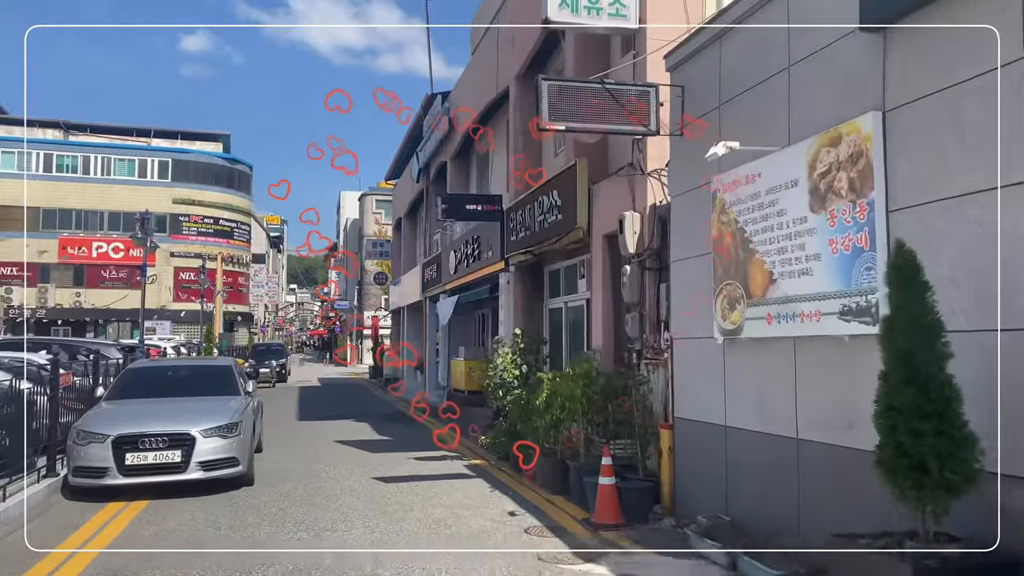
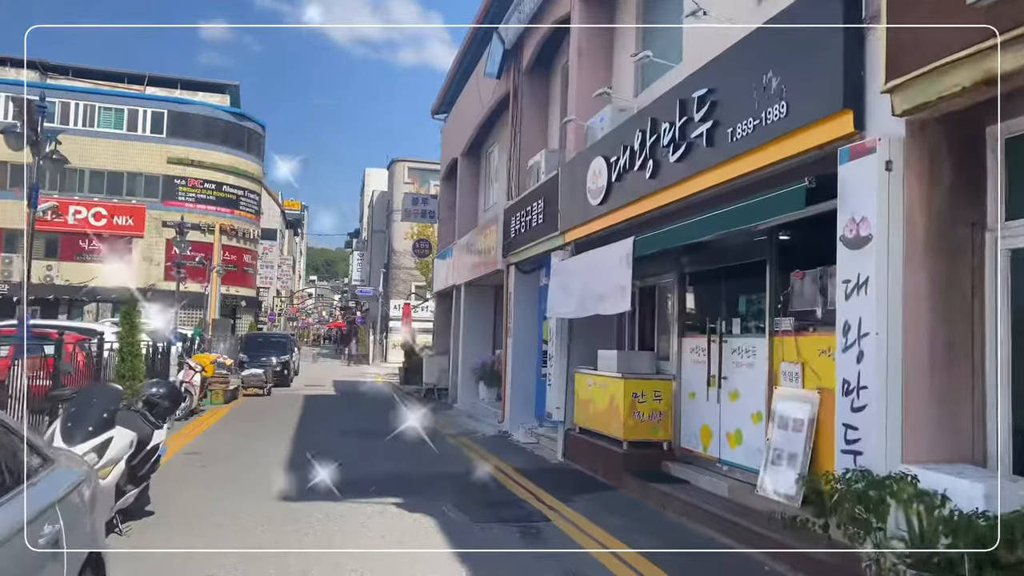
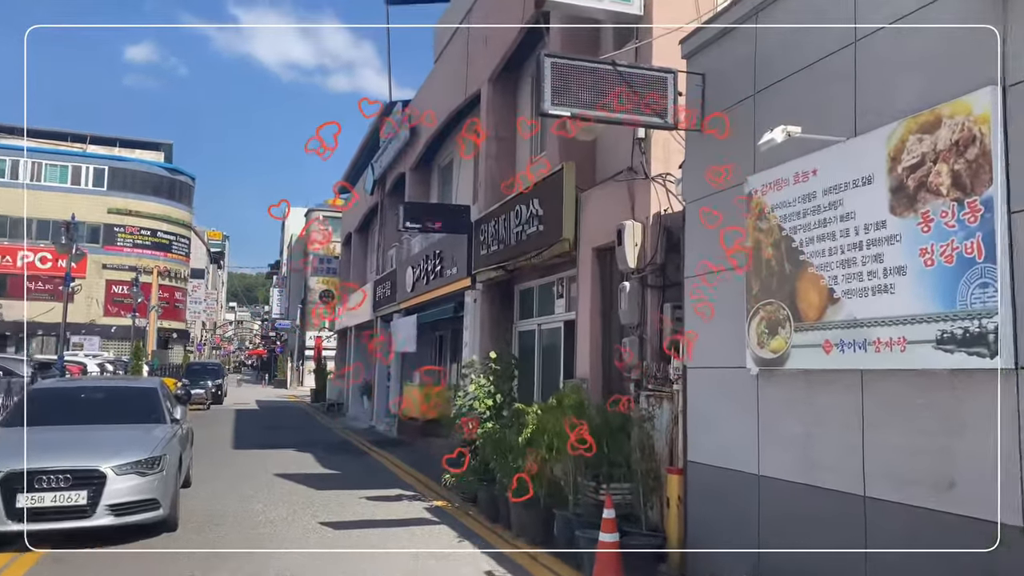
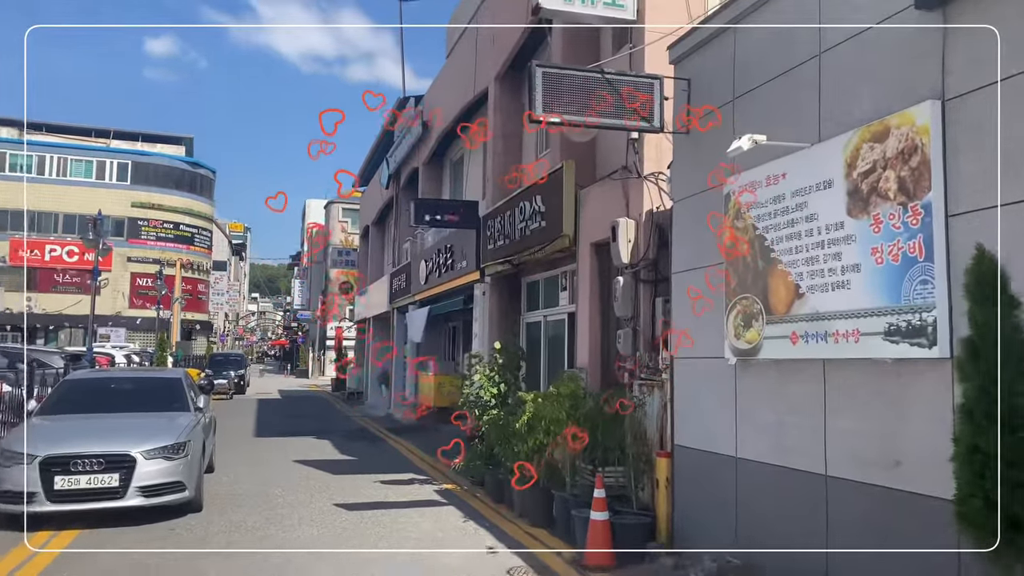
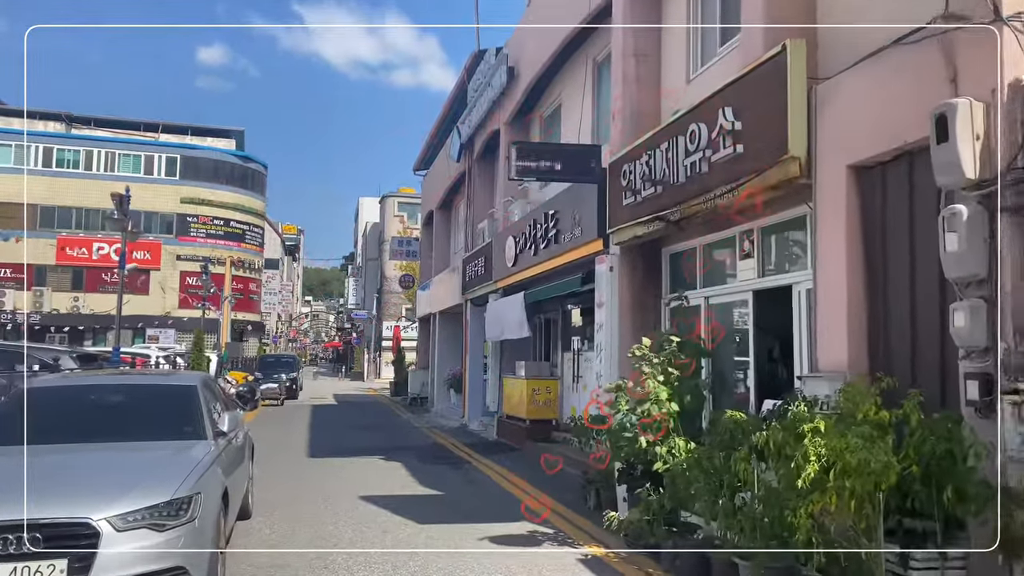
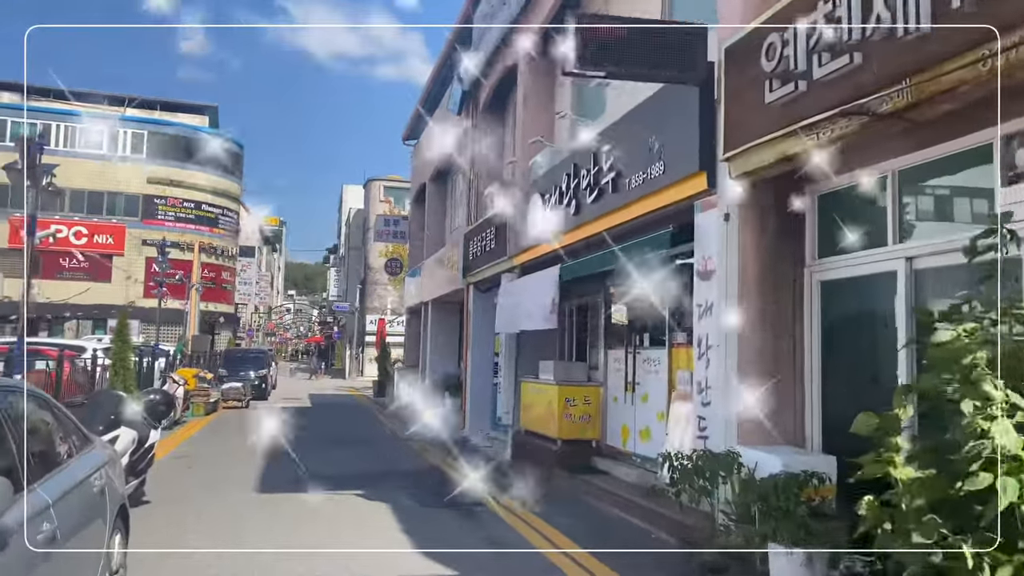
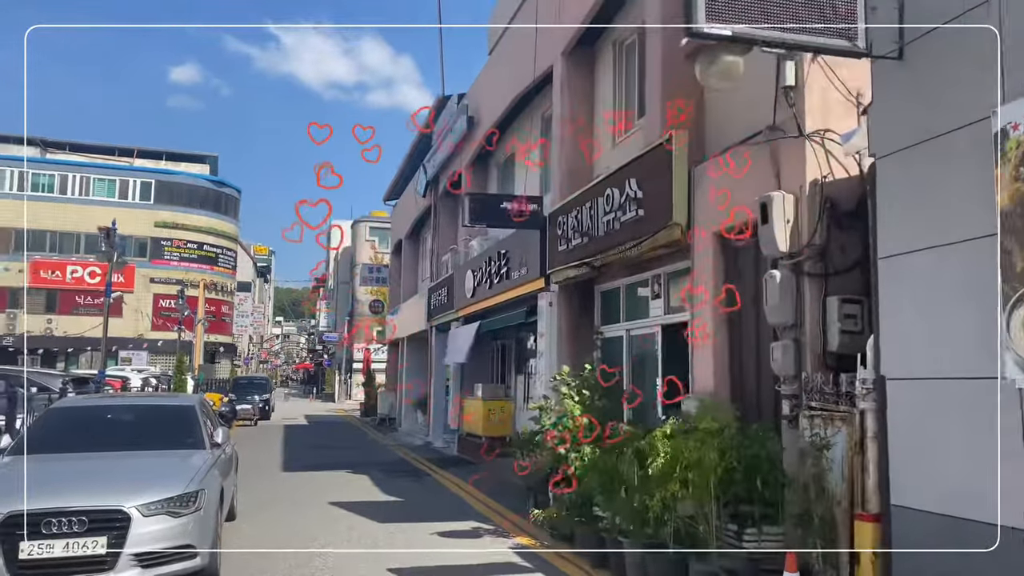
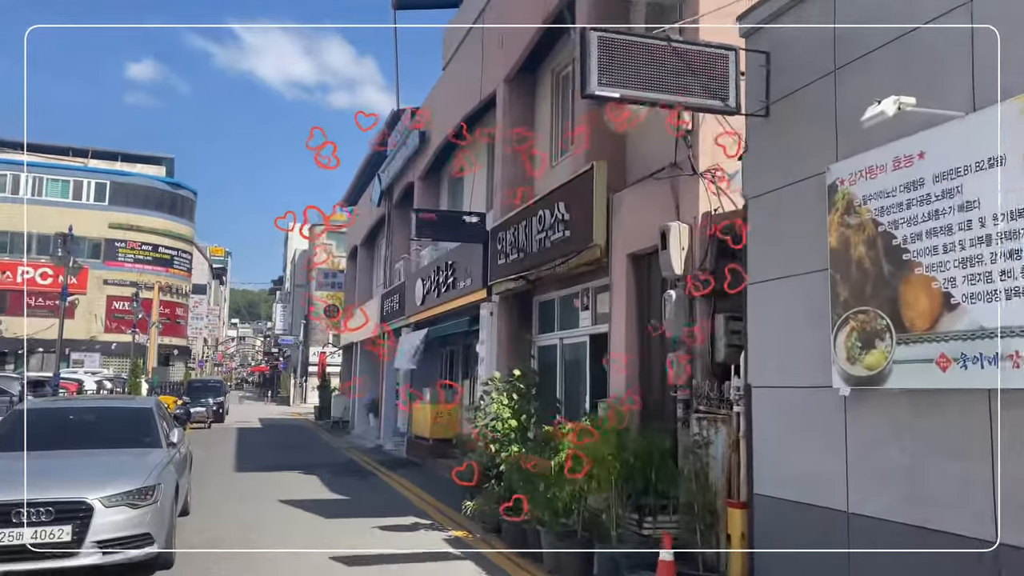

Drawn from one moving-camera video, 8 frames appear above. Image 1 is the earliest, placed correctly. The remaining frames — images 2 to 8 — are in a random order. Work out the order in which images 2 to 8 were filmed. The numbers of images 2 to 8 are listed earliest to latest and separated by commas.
4, 3, 8, 7, 5, 6, 2
